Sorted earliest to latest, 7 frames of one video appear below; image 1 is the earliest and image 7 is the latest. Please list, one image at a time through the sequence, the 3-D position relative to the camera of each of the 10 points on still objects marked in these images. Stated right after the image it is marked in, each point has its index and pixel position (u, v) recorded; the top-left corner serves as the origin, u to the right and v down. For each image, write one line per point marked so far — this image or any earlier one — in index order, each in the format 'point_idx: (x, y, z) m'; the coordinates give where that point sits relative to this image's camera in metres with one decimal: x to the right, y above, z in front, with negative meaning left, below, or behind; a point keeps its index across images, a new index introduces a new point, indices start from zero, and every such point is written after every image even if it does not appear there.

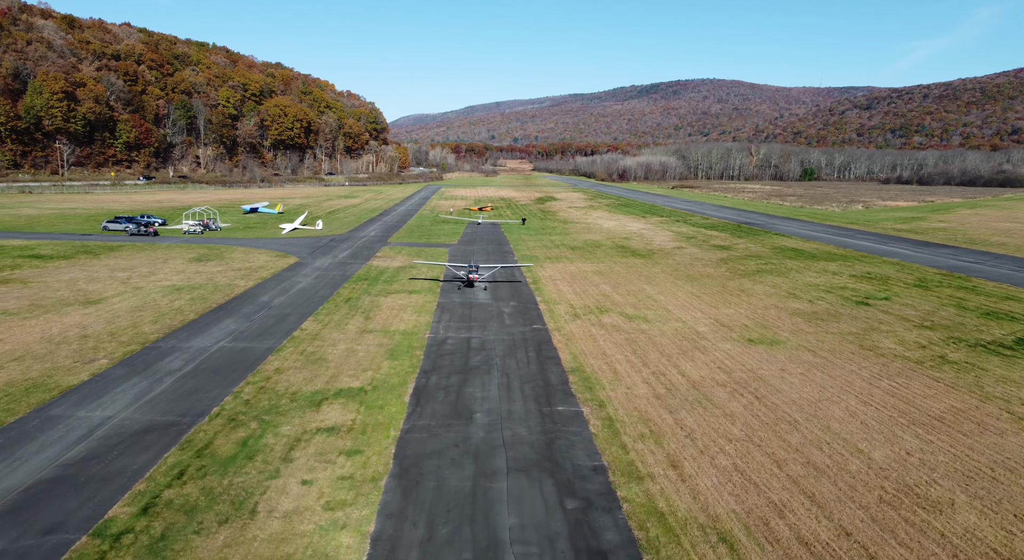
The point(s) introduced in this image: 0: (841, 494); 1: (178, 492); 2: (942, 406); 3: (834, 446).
0: (+6.6, -4.3, +12.4) m
1: (-6.5, -4.0, +11.9) m
2: (+12.2, -3.5, +17.5) m
3: (+7.7, -3.9, +14.7) m
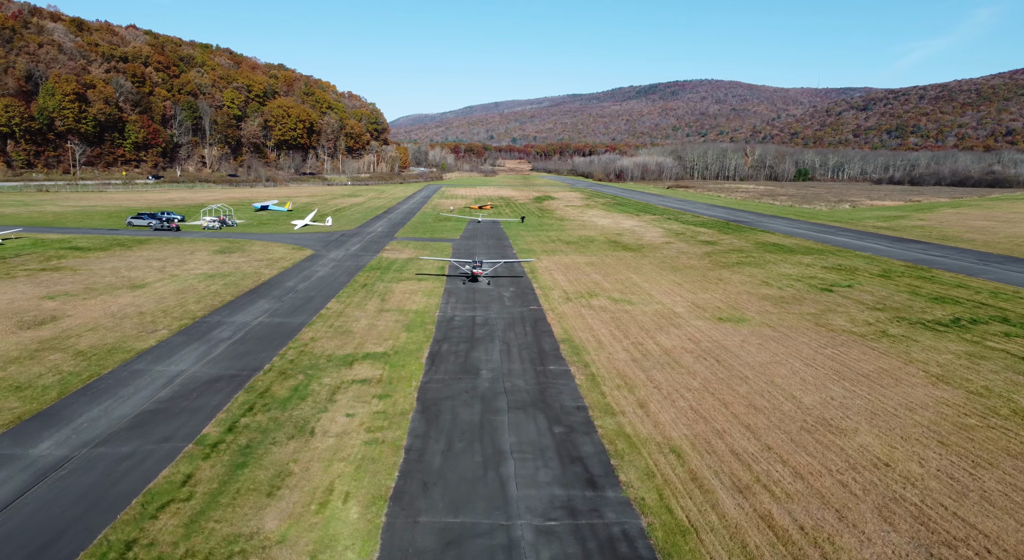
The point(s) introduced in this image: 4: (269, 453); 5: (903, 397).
0: (+6.6, -3.7, +15.8) m
1: (-6.5, -3.4, +15.3) m
2: (+12.2, -2.9, +20.9) m
3: (+7.7, -3.3, +18.1) m
4: (-5.4, -3.8, +13.7) m
5: (+11.4, -3.4, +17.9) m
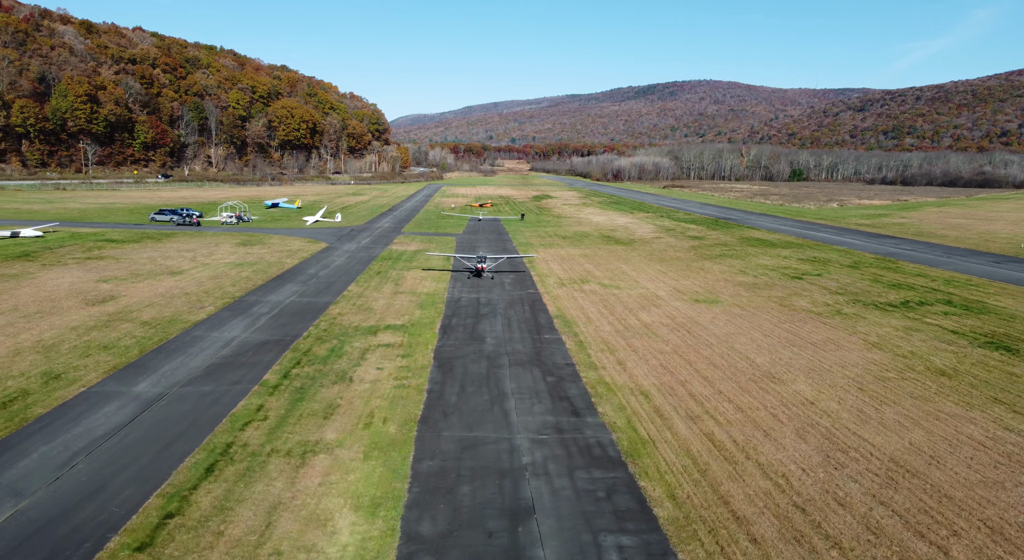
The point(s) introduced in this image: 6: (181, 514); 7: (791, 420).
0: (+6.7, -3.0, +19.3) m
1: (-6.4, -2.7, +18.8) m
2: (+12.2, -2.2, +24.4) m
3: (+7.7, -2.6, +21.6) m
4: (-5.4, -3.1, +17.2) m
5: (+11.4, -2.7, +21.4) m
6: (-5.9, -4.1, +11.0) m
7: (+7.3, -3.6, +16.0) m
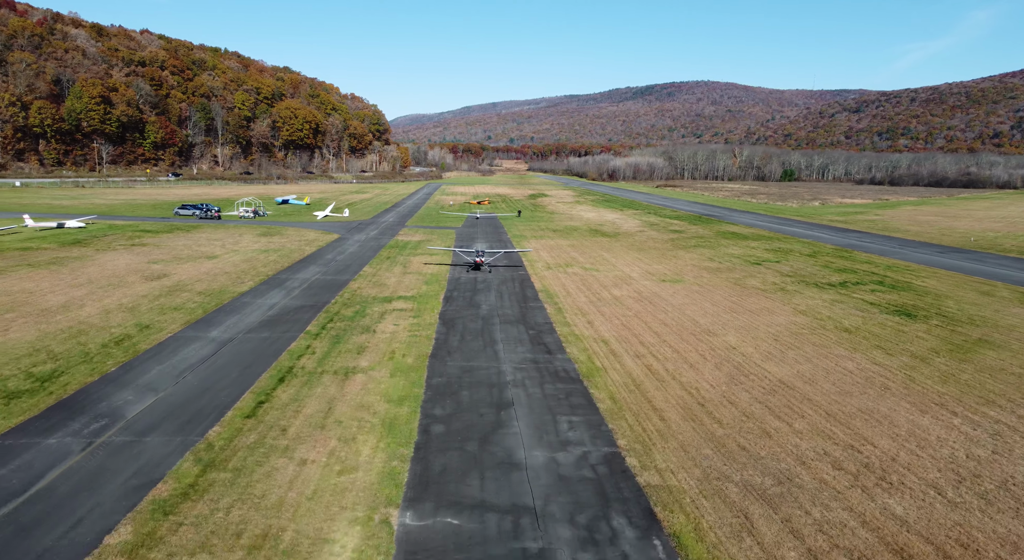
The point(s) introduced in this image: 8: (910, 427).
0: (+6.3, -2.0, +24.3) m
1: (-6.8, -1.7, +23.7) m
2: (+11.8, -1.2, +29.4) m
3: (+7.3, -1.6, +26.5) m
4: (-5.8, -2.1, +22.1) m
5: (+11.0, -1.7, +26.4) m
6: (-6.3, -3.1, +15.9) m
7: (+6.9, -2.6, +21.0) m
8: (+10.1, -3.7, +15.6) m
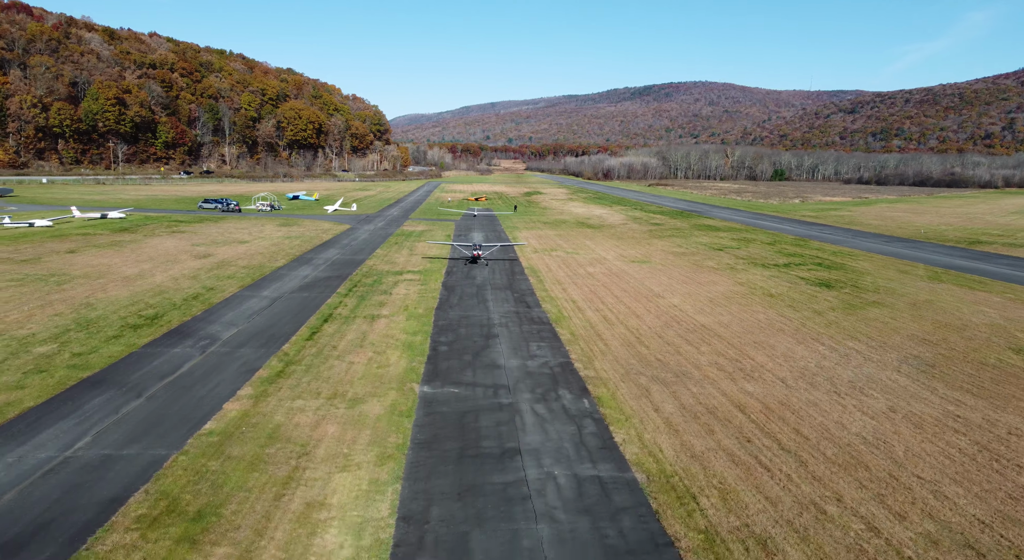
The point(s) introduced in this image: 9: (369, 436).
0: (+5.7, -0.8, +30.2) m
1: (-7.4, -0.4, +29.6) m
2: (+11.2, +0.1, +35.4) m
3: (+6.7, -0.4, +32.5) m
4: (-6.3, -0.8, +28.0) m
5: (+10.5, -0.5, +32.4) m
6: (-6.9, -1.8, +21.8) m
7: (+6.4, -1.4, +26.9) m
8: (+9.5, -2.4, +21.6) m
9: (-3.2, -3.4, +13.7) m
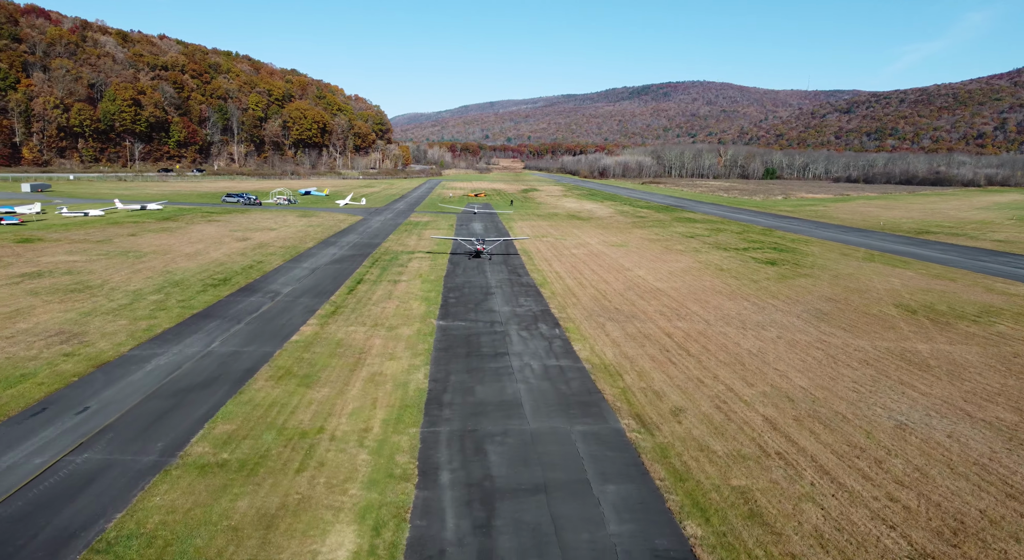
0: (+5.4, +0.6, +36.5) m
1: (-7.7, +1.0, +35.9) m
2: (+10.9, +1.4, +41.6) m
3: (+6.4, +1.0, +38.8) m
4: (-6.6, +0.6, +34.3) m
5: (+10.1, +0.9, +38.7) m
6: (-7.2, -0.5, +28.1) m
7: (+6.0, 0.0, +33.2) m
8: (+9.2, -1.1, +27.9) m
9: (-3.5, -2.1, +20.0) m
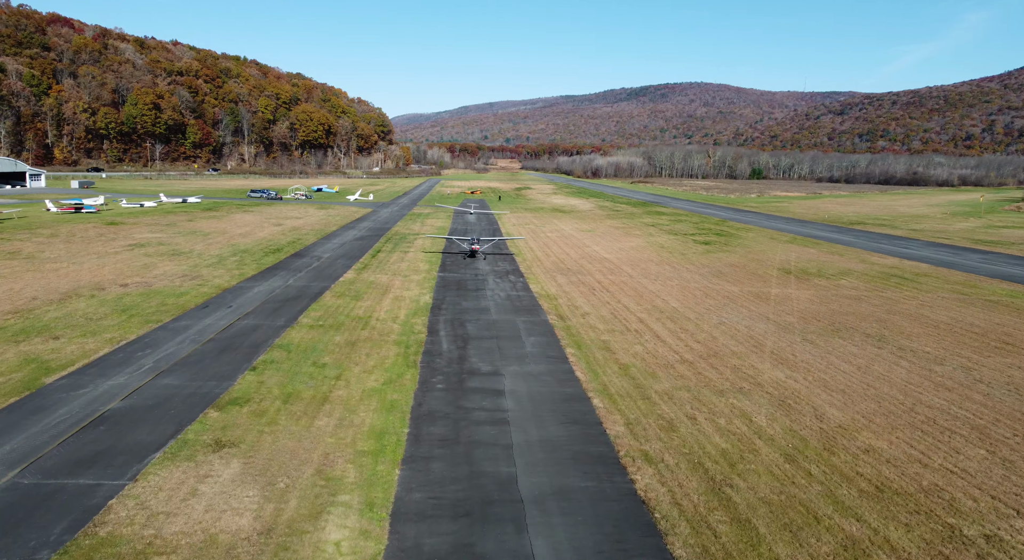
0: (+4.2, +2.5, +46.1) m
1: (-8.9, +2.8, +45.5) m
2: (+9.7, +3.3, +51.3) m
3: (+5.2, +2.9, +48.4) m
4: (-7.8, +2.5, +43.9) m
5: (+8.9, +2.7, +48.3) m
6: (-8.3, +1.4, +37.7) m
7: (+4.9, +1.8, +42.9) m
8: (+8.1, +0.8, +37.5) m
9: (-4.7, -0.2, +29.6) m
